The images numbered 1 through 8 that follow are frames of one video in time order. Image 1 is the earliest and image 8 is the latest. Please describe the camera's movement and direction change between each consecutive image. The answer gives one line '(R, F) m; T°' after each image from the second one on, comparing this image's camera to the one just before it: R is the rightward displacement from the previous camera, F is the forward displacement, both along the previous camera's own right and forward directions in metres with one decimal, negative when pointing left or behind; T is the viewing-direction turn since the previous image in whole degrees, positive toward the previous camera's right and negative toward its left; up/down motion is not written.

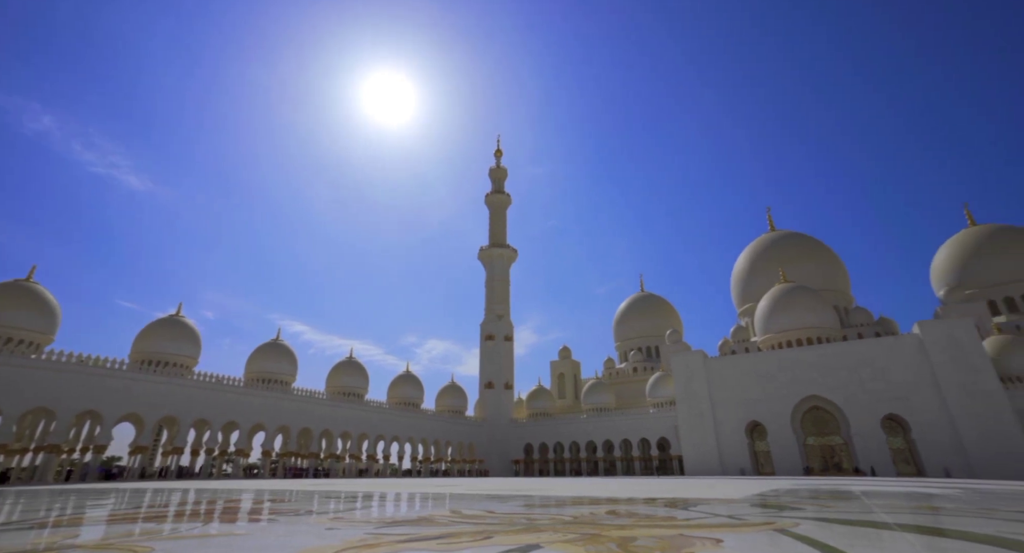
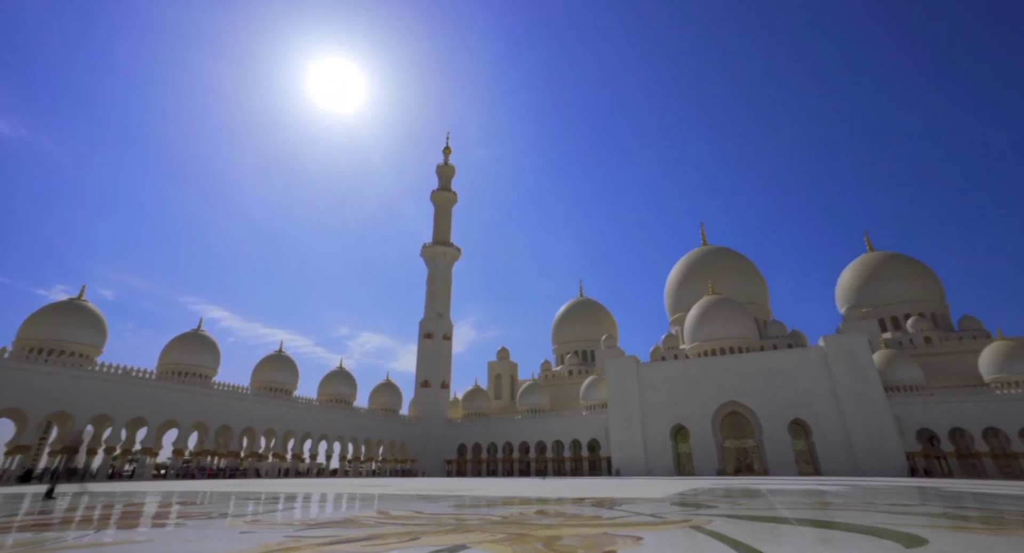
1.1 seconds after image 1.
(+0.1, -0.1) m; +7°
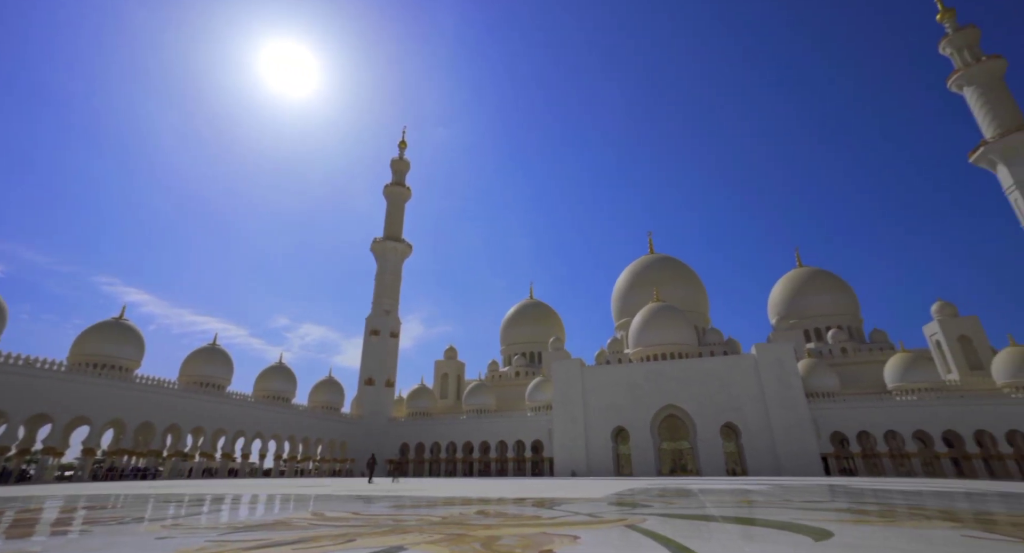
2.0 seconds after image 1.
(+0.1, 0.0) m; +6°
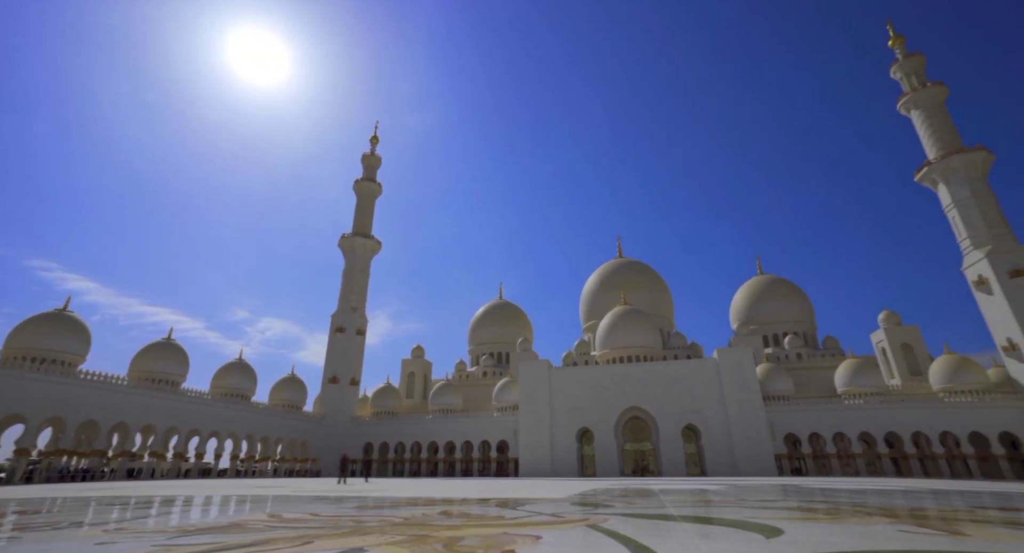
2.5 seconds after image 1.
(0.0, 0.0) m; +3°
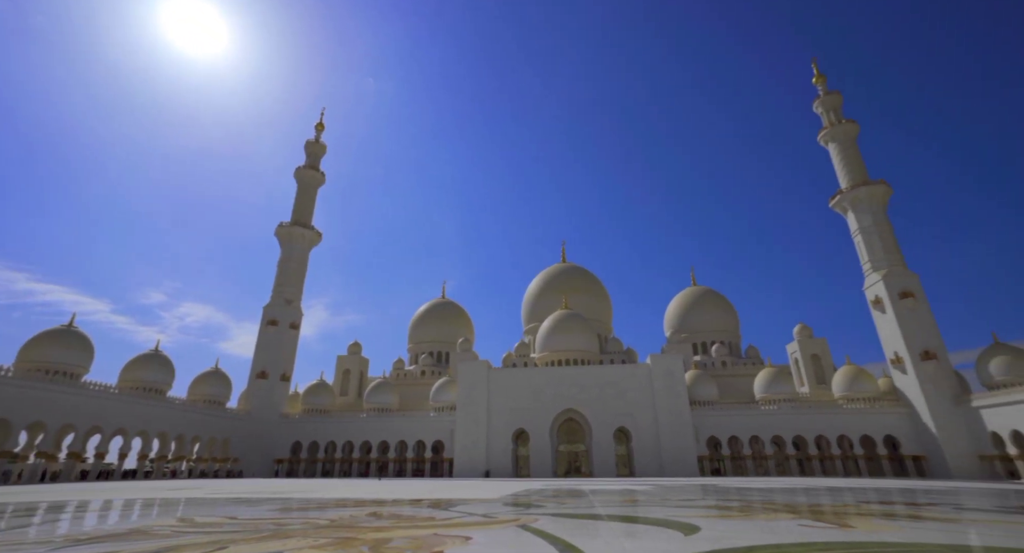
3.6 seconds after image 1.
(+0.1, +0.1) m; +6°
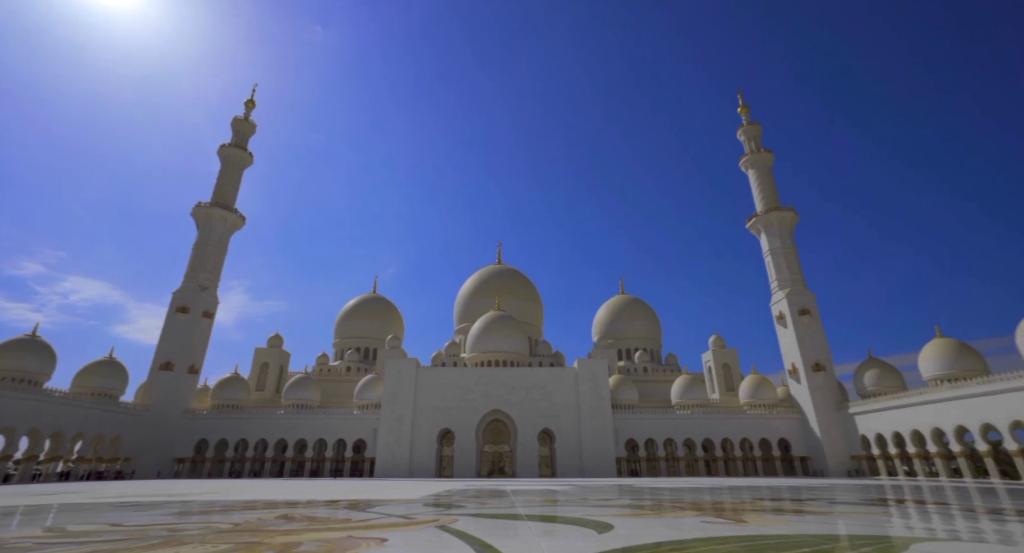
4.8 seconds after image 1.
(+0.2, +0.5) m; +7°
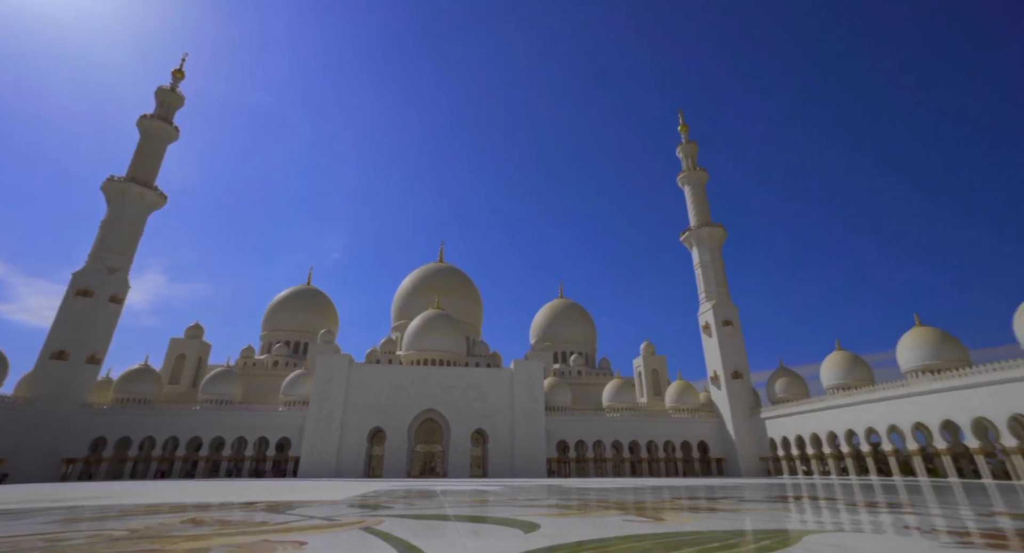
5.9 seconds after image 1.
(+0.6, +0.6) m; +7°
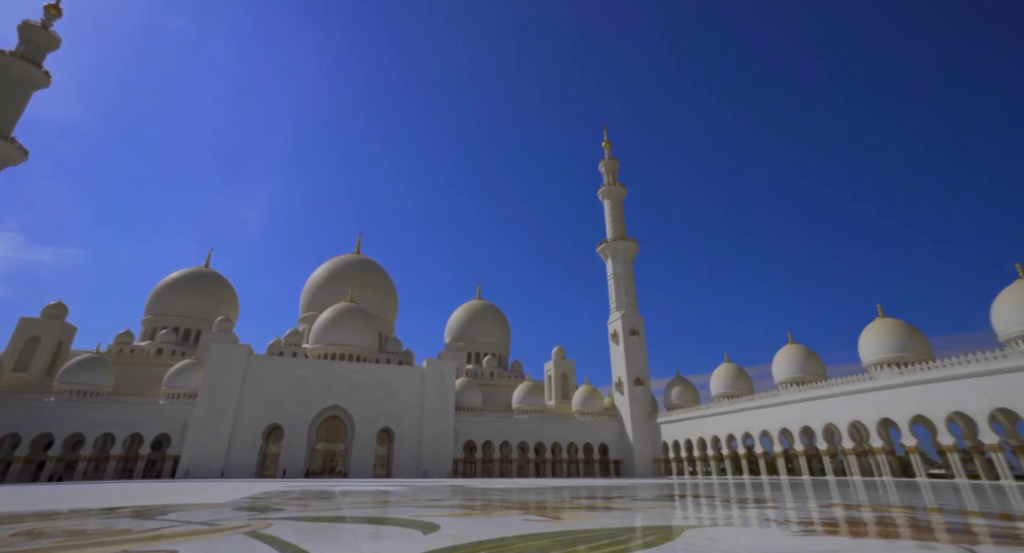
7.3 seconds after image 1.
(+4.1, +2.2) m; +9°
